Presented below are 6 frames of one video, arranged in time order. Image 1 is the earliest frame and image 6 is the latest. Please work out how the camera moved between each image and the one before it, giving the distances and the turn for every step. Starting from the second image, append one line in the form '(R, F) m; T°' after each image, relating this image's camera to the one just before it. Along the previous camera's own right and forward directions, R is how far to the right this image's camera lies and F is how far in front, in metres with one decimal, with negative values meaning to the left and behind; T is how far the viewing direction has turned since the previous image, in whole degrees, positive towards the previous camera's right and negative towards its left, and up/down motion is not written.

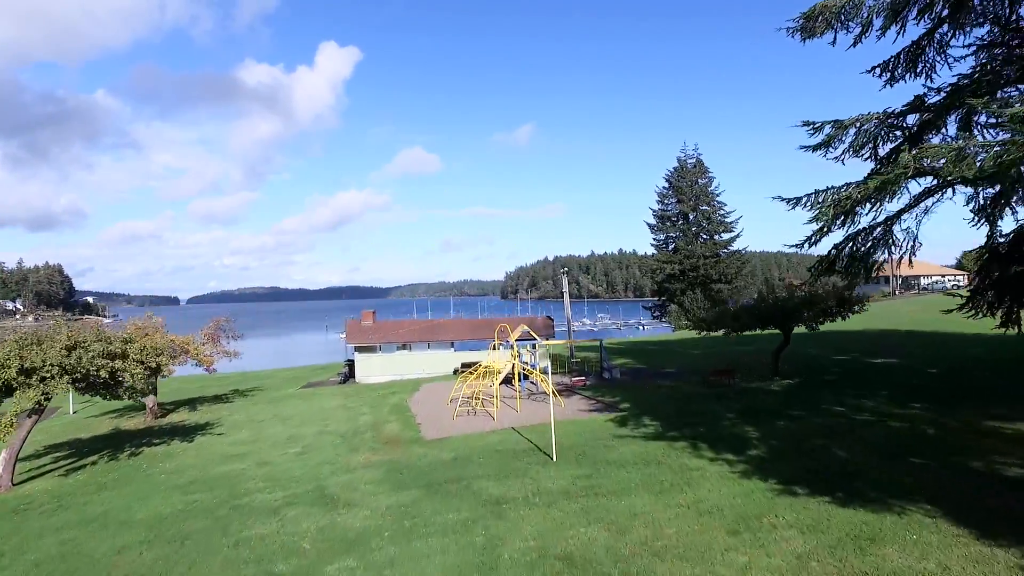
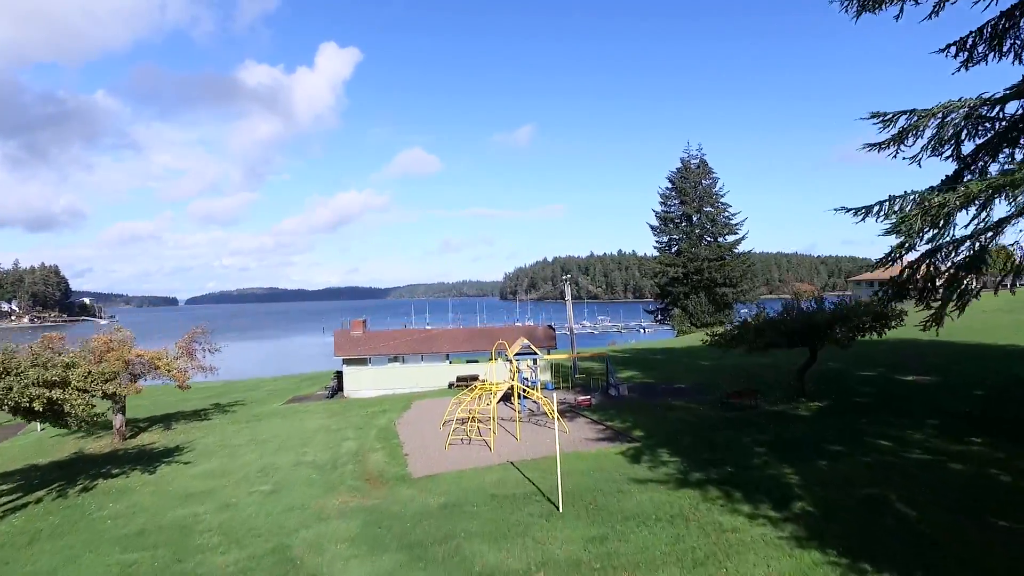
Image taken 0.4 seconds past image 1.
(0.0, +1.9) m; 0°
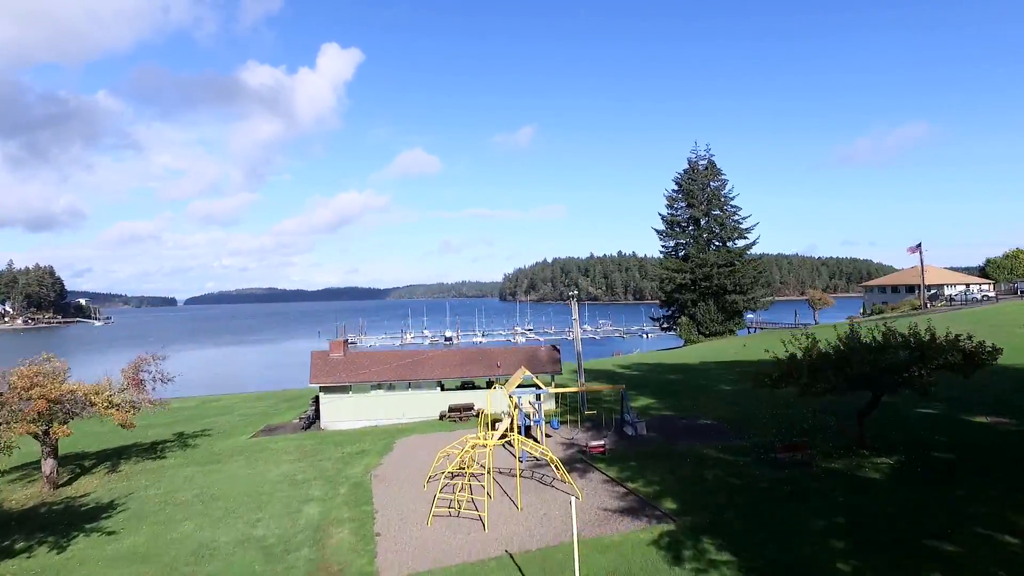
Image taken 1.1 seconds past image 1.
(0.0, +3.3) m; 0°
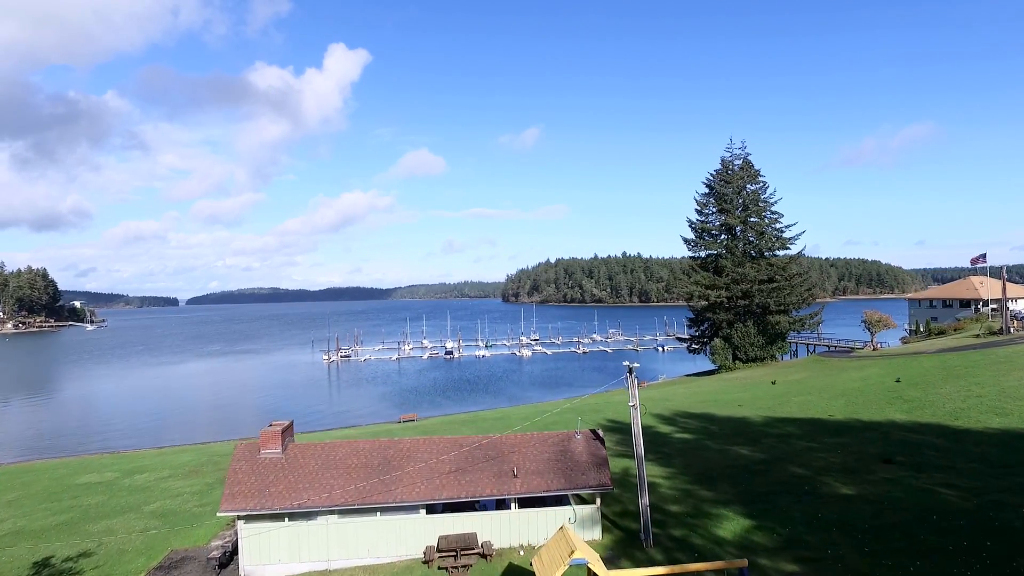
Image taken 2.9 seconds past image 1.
(-0.6, +8.9) m; 0°
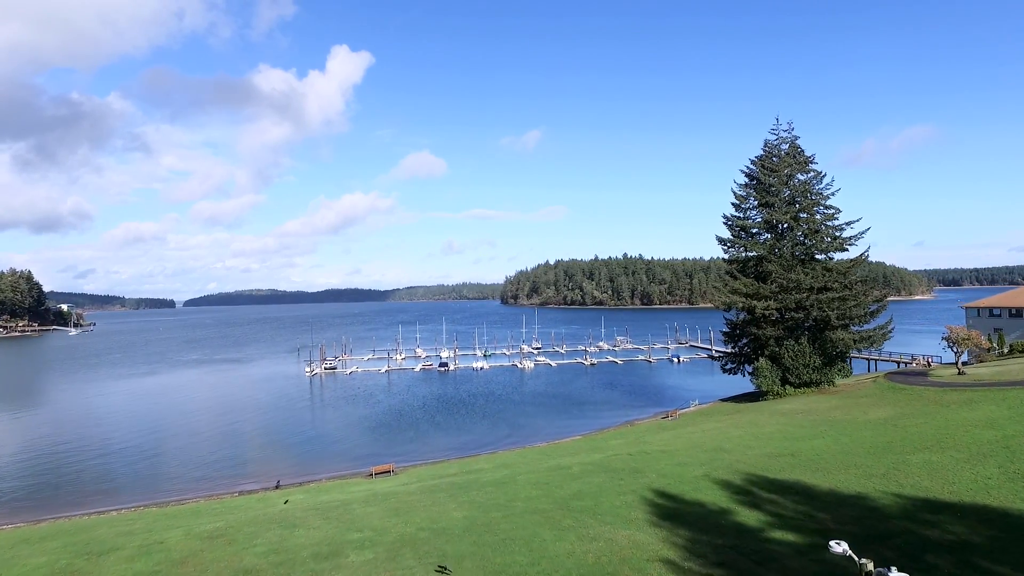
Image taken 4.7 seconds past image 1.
(-0.4, +10.4) m; 0°
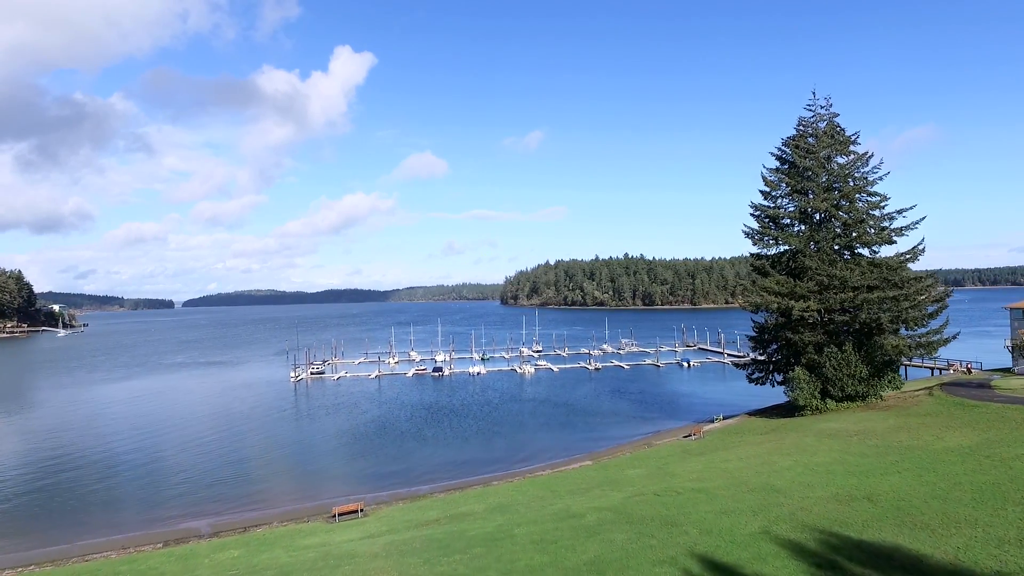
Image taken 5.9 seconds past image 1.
(+0.2, +6.8) m; 0°
